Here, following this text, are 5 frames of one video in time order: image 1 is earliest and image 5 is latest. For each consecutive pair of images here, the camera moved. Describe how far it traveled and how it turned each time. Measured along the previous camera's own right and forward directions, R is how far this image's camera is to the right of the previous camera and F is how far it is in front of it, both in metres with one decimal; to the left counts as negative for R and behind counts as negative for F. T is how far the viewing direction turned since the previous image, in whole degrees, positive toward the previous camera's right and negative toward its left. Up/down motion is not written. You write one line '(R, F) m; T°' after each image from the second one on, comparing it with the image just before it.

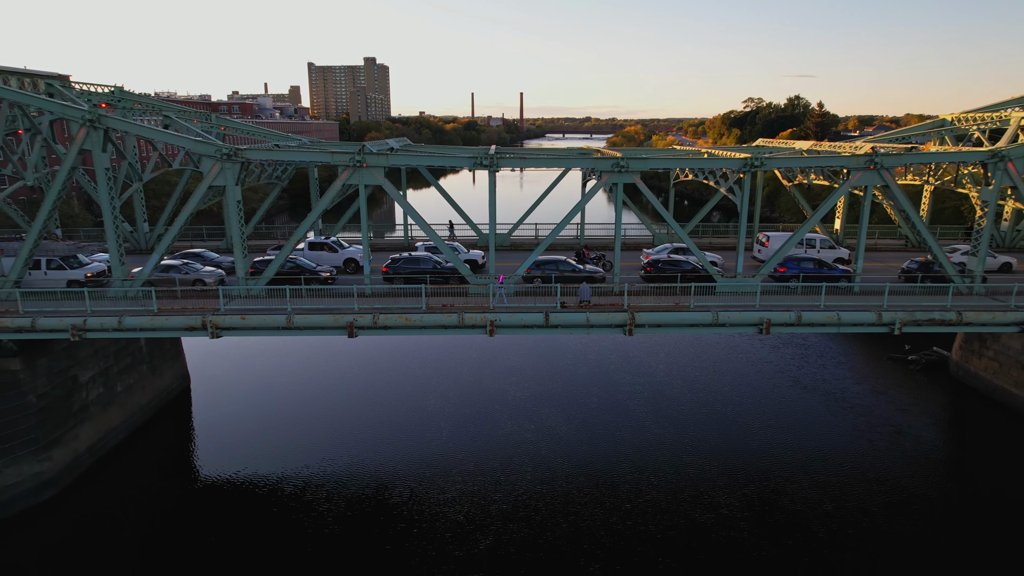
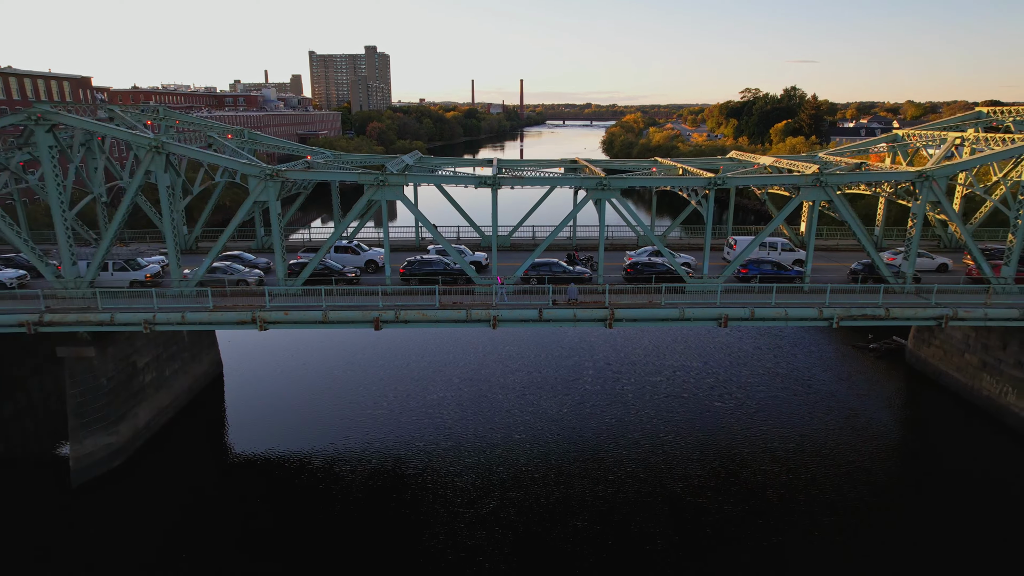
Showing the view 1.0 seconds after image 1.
(0.0, -3.0) m; 0°
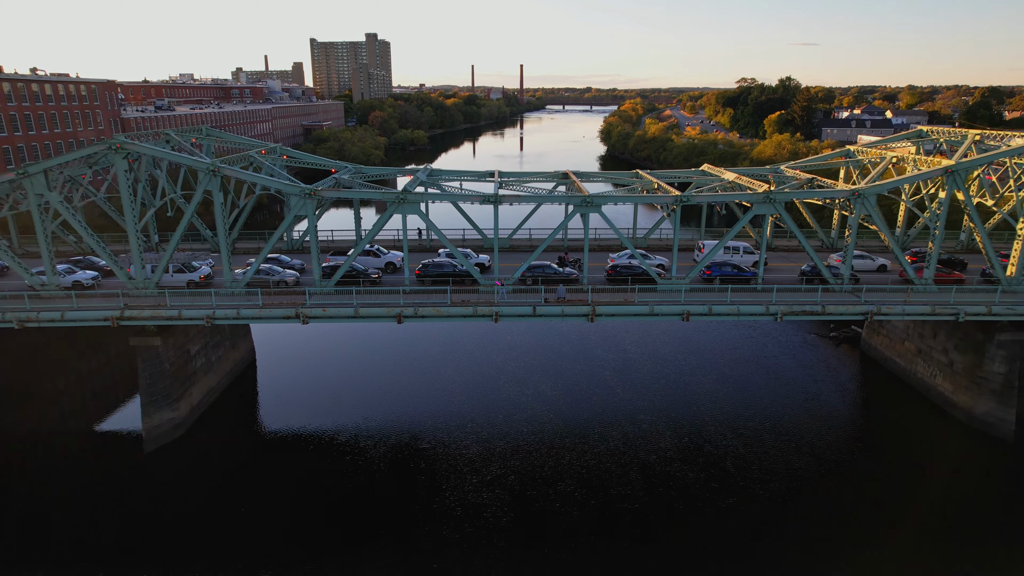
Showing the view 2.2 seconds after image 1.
(+0.1, -3.8) m; 0°
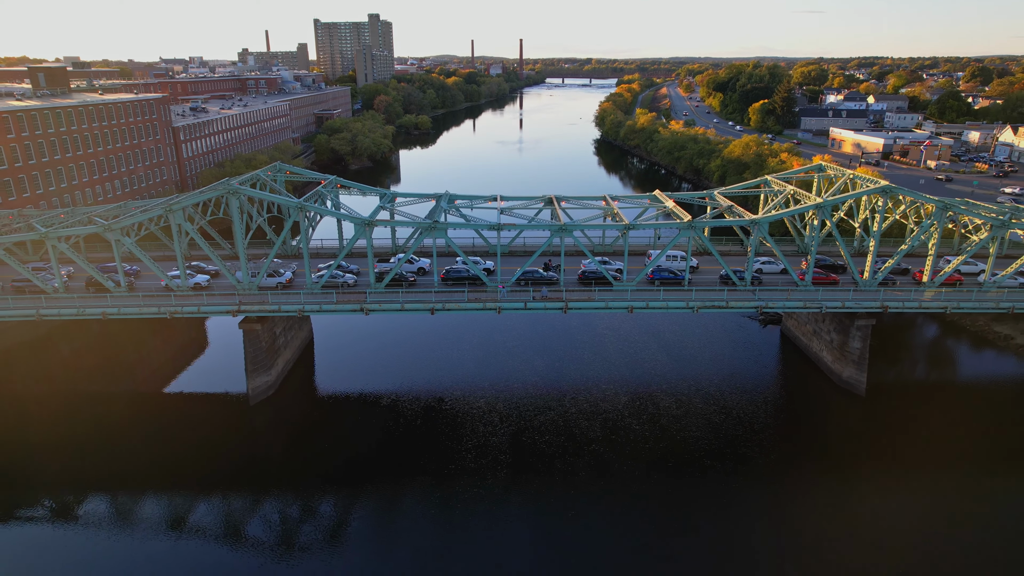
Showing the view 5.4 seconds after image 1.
(+0.1, -9.7) m; 0°
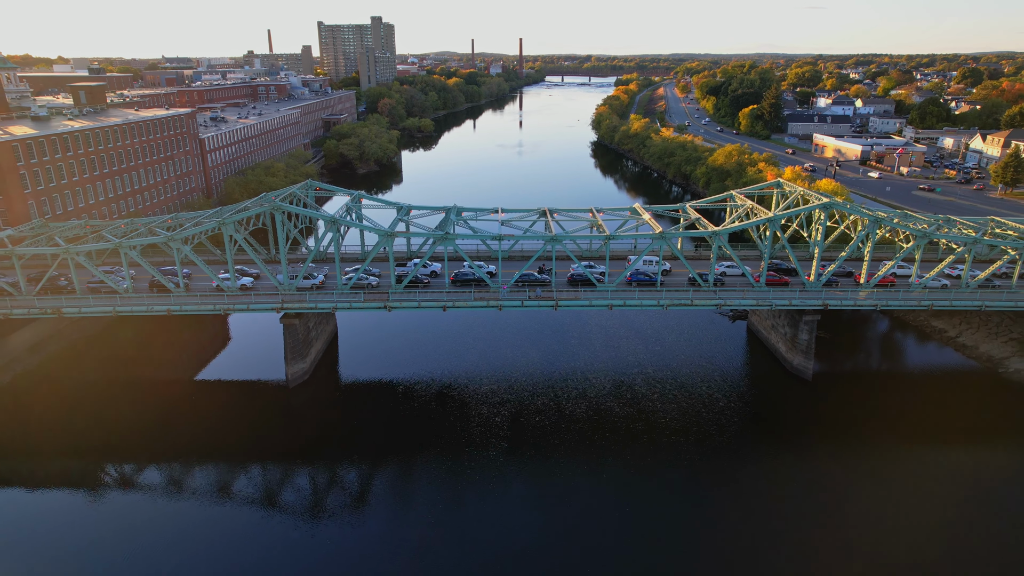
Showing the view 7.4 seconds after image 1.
(+0.1, -6.0) m; 0°
